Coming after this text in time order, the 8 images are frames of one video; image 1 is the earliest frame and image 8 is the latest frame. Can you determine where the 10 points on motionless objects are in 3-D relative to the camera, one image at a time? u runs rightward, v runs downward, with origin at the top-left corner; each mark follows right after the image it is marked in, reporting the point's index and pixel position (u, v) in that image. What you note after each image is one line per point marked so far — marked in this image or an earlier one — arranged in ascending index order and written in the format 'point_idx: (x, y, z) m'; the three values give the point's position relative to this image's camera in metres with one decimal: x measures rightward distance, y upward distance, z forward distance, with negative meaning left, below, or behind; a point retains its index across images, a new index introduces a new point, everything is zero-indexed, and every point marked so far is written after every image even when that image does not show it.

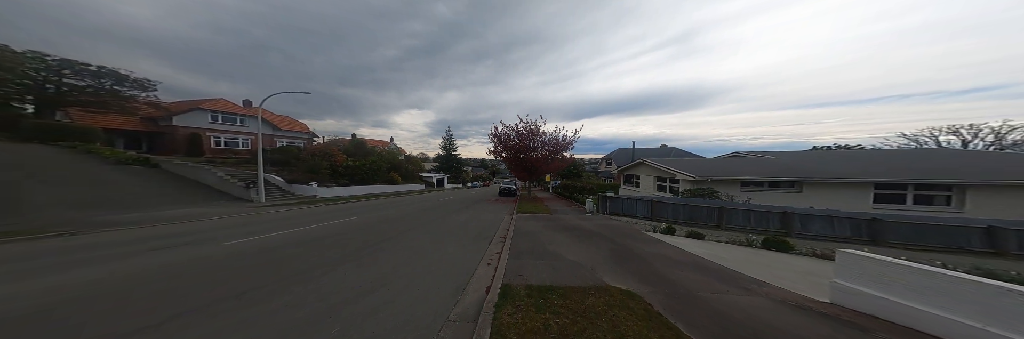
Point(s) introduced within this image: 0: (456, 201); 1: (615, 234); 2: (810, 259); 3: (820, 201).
0: (-4.7, -2.5, +18.3) m
1: (+3.4, -2.2, +7.6) m
2: (+8.0, -2.4, +6.1) m
3: (+16.3, -1.7, +12.0) m
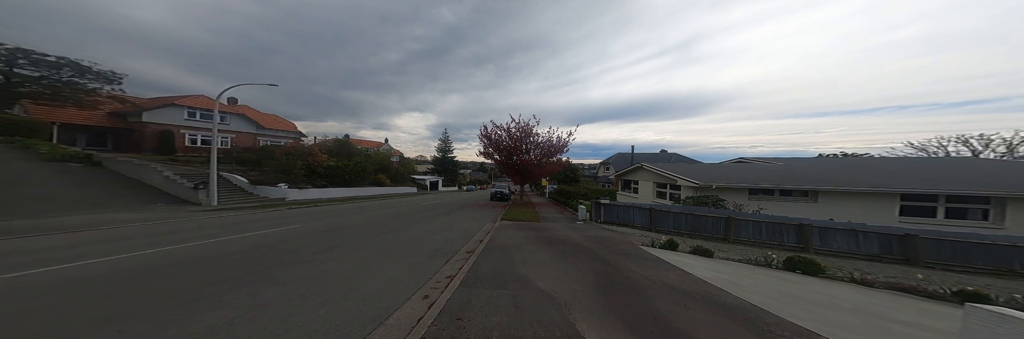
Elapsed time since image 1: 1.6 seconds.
0: (-5.5, -2.7, +17.0) m
1: (+2.6, -2.3, +6.4) m
2: (+7.1, -2.5, +4.9) m
3: (+15.5, -2.0, +10.8) m
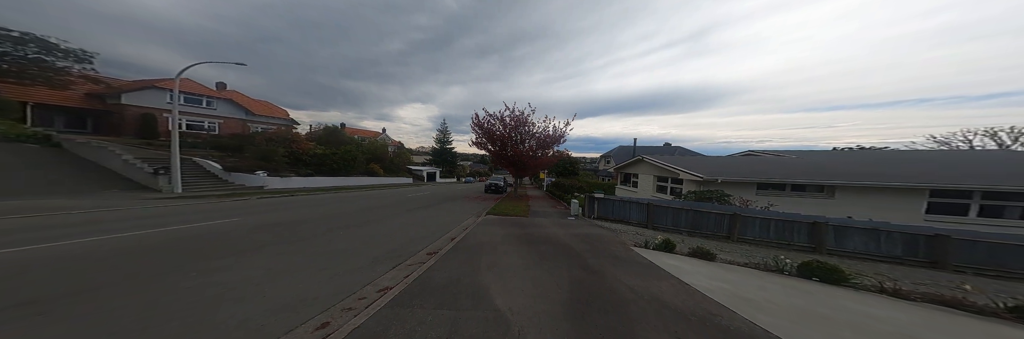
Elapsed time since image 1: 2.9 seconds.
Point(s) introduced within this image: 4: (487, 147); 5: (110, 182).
0: (-6.1, -2.0, +16.3) m
1: (+1.9, -2.0, +5.6) m
2: (+6.4, -2.4, +4.0) m
3: (+14.9, -1.8, +9.9) m
4: (-2.1, +1.8, +18.6) m
5: (-16.2, -0.5, +9.2) m
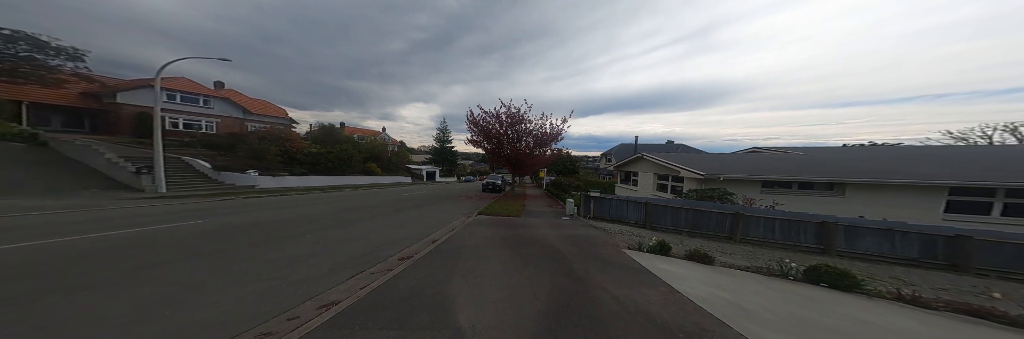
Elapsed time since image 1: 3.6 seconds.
0: (-6.3, -1.9, +16.0) m
1: (+1.5, -1.9, +5.2) m
2: (+6.0, -2.3, +3.6) m
3: (+14.6, -1.6, +9.3) m
4: (-2.4, +2.0, +18.2) m
5: (-16.6, -0.5, +9.0) m
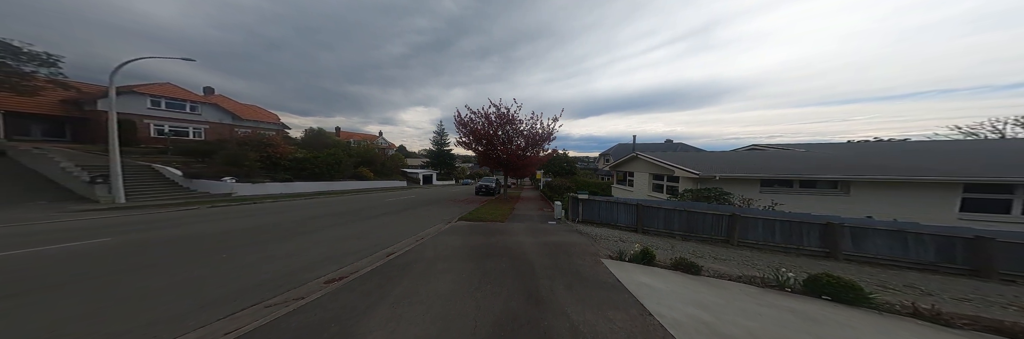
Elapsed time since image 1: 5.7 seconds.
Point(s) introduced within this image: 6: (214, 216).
0: (-7.0, -2.1, +15.5) m
1: (+0.8, -1.9, +4.6) m
2: (+5.3, -2.2, +3.0) m
3: (+13.8, -1.5, +8.7) m
4: (-3.1, +1.8, +17.7) m
5: (-17.3, -0.8, +8.6) m
6: (-12.2, -1.8, +9.3) m
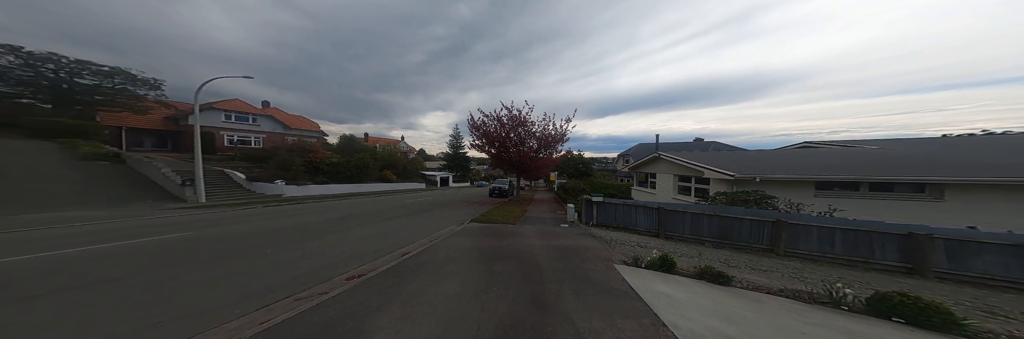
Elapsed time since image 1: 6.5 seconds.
0: (-6.0, -2.3, +15.9) m
1: (+0.9, -2.0, +4.4) m
2: (+5.3, -2.2, +2.4) m
3: (+14.3, -1.4, +7.4) m
4: (-1.9, +1.6, +17.8) m
5: (-16.8, -1.0, +9.7) m
6: (-11.6, -2.0, +10.0) m
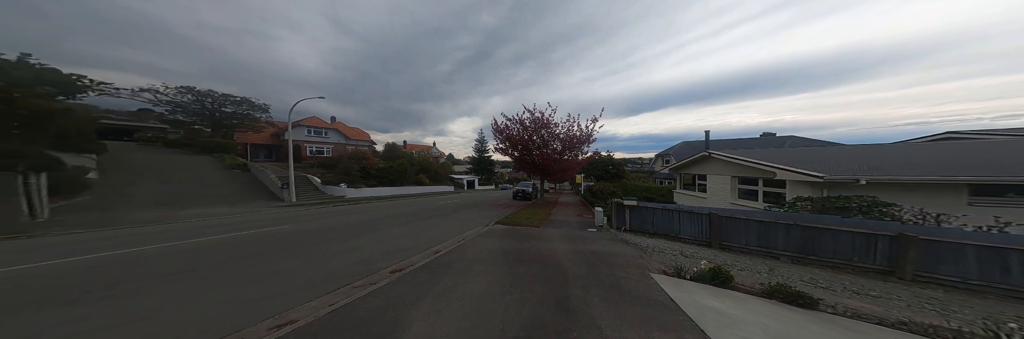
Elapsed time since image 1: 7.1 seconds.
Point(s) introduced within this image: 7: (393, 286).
0: (-4.2, -2.5, +16.2) m
1: (+1.4, -2.0, +4.0) m
2: (+5.5, -2.1, +1.6) m
3: (+15.0, -1.3, +5.6) m
4: (0.0, +1.4, +17.7) m
5: (-15.6, -1.3, +11.3) m
6: (-10.4, -2.2, +11.0) m
7: (-2.0, -1.9, +3.4) m
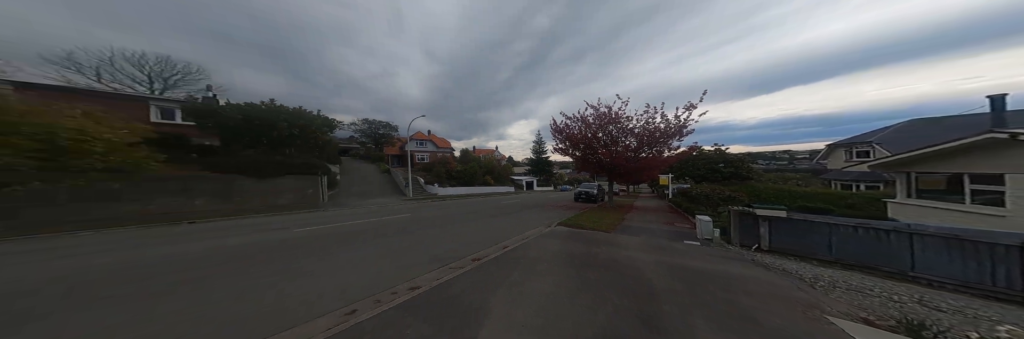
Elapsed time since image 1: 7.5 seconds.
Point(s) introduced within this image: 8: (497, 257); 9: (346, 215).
0: (+0.1, -2.6, +16.6) m
1: (+2.6, -2.0, +3.5) m
2: (+6.0, -2.1, +0.1) m
3: (+16.1, -1.1, +1.6) m
4: (+4.5, +1.3, +17.1) m
5: (-12.2, -1.6, +14.7) m
6: (-7.2, -2.4, +13.2) m
7: (-0.9, -1.9, +3.7) m
8: (-0.5, -2.0, +5.0) m
9: (-9.1, -2.3, +12.2) m
